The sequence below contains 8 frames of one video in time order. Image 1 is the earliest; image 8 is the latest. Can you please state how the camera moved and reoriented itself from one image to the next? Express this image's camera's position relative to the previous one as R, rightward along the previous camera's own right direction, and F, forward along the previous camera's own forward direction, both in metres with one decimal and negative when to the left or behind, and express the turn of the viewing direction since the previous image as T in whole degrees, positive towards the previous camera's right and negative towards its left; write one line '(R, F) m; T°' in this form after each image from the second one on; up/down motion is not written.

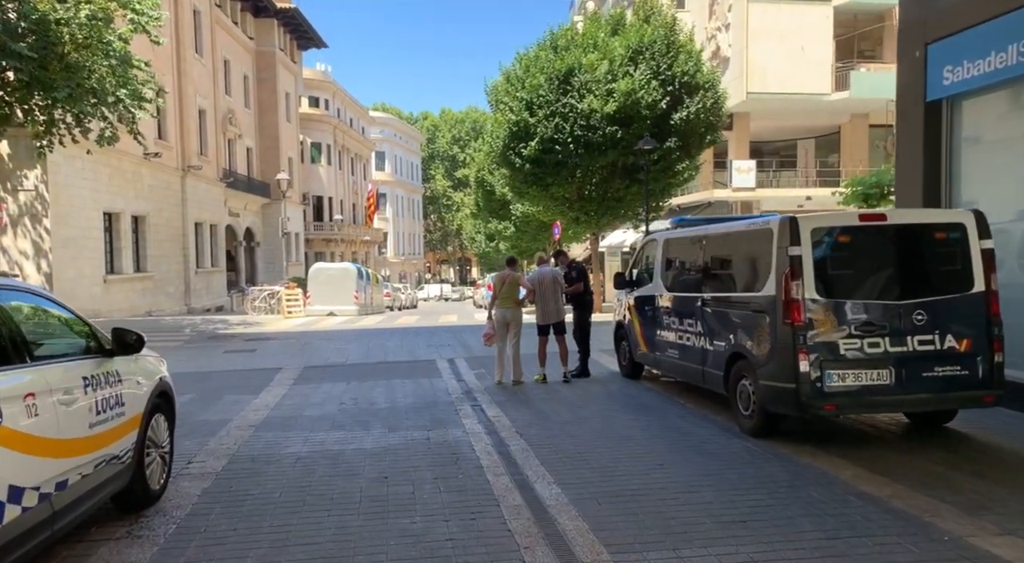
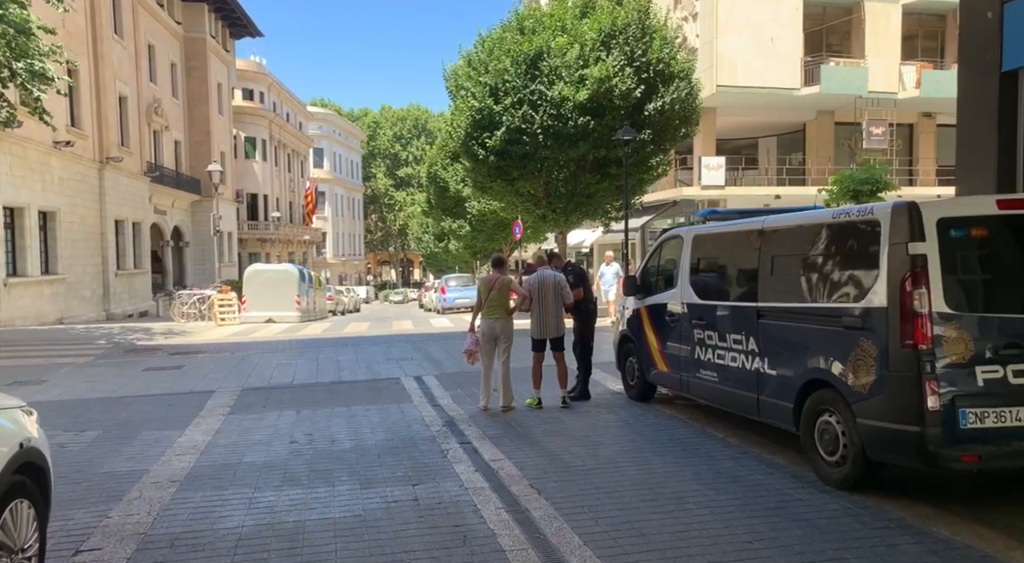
(-0.6, +2.1) m; +4°
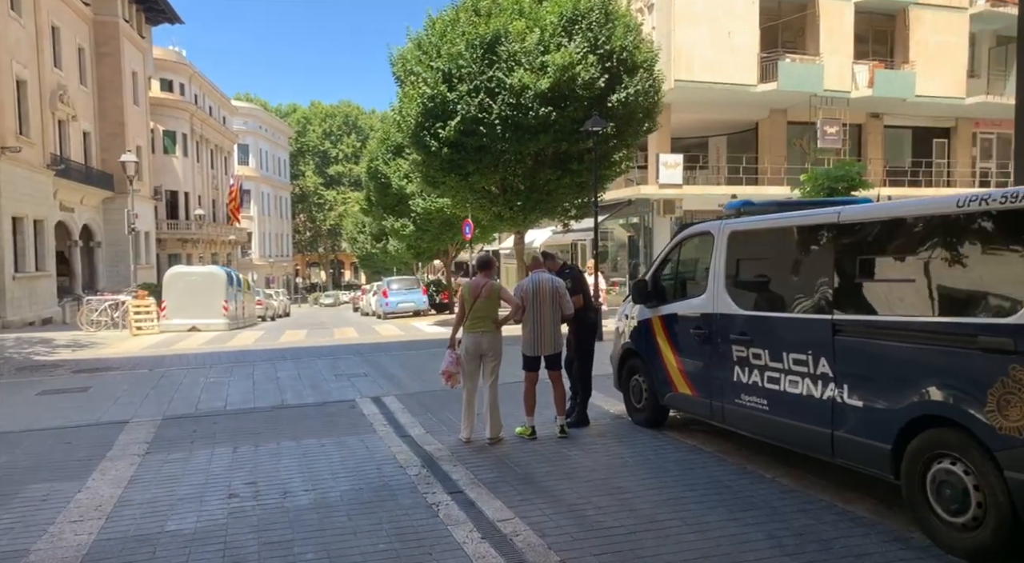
(-0.6, +1.7) m; +5°
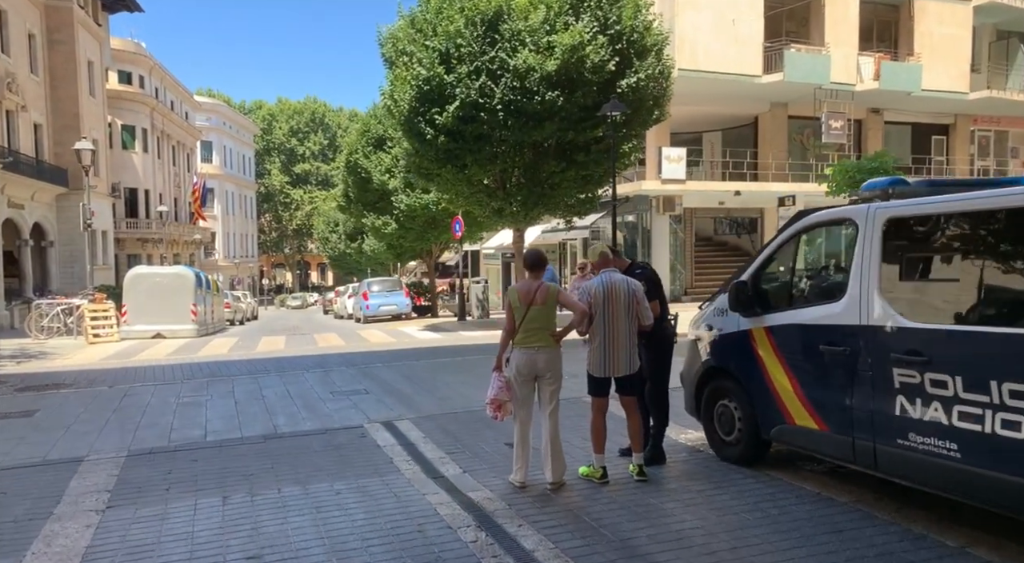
(-0.8, +1.7) m; +2°
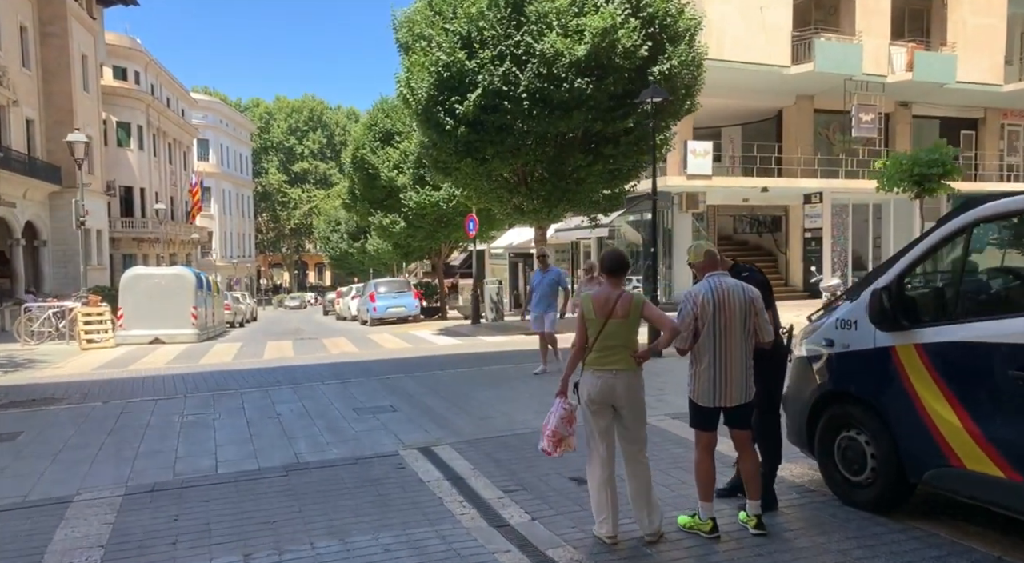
(-0.6, +1.2) m; 0°
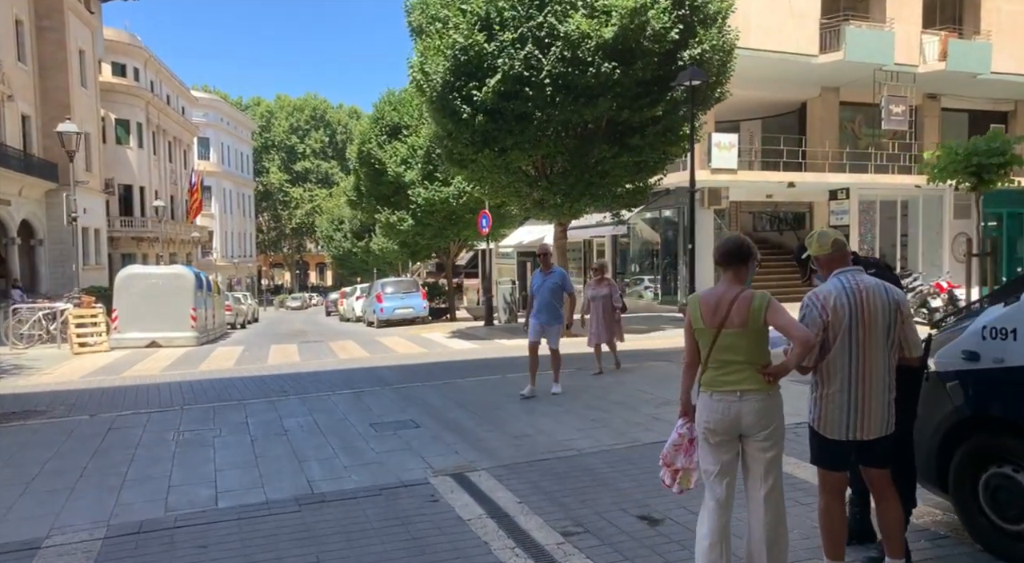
(-0.4, +1.1) m; 0°
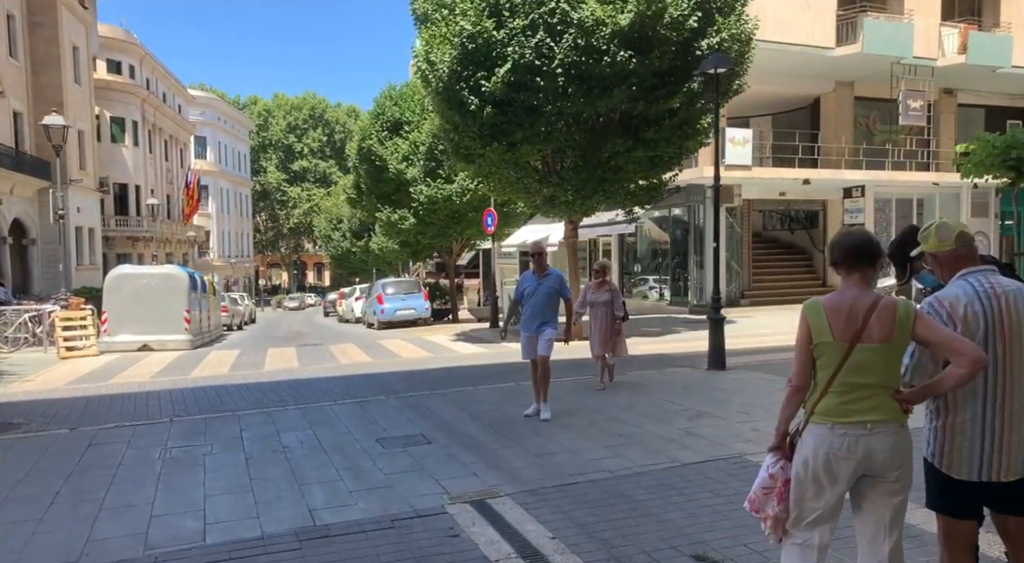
(-0.2, +0.8) m; 0°
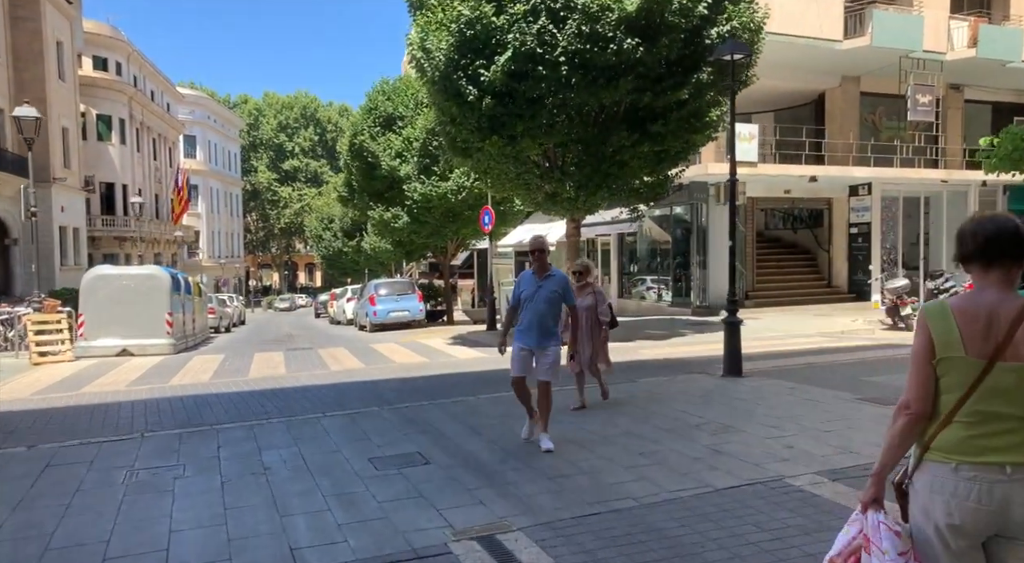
(-0.1, +0.8) m; +1°
